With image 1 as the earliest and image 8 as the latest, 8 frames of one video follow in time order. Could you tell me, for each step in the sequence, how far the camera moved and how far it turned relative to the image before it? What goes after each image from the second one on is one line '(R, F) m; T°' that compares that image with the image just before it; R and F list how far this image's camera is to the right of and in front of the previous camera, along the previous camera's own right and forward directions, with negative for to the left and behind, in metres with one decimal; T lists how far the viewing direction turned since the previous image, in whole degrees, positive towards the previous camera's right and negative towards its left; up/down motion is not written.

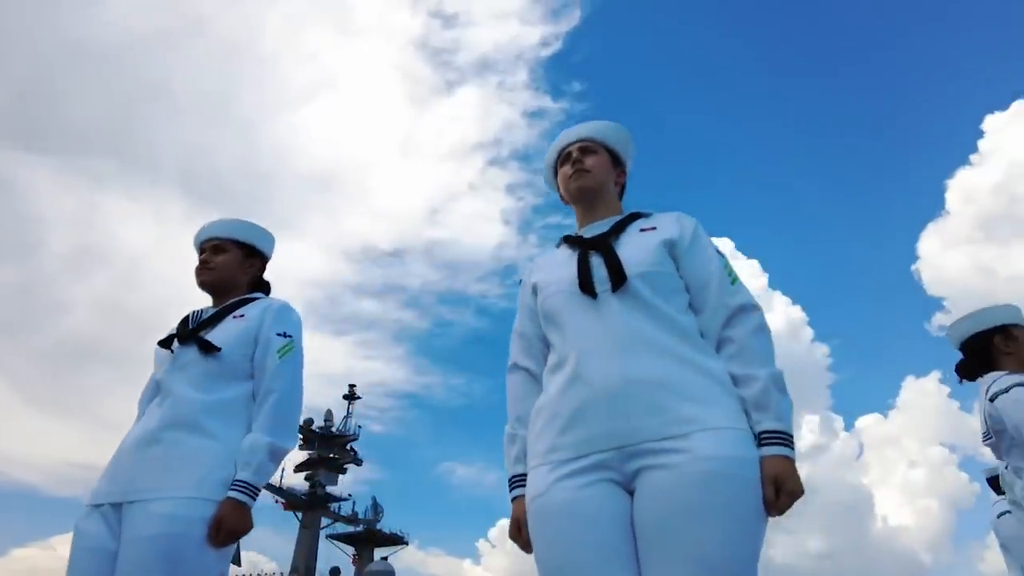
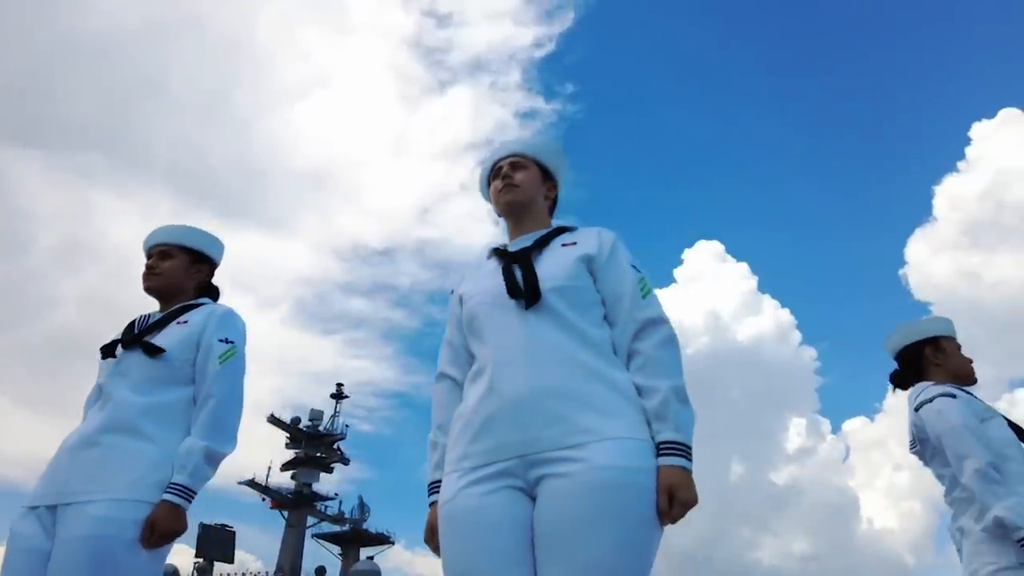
(+0.4, -0.1) m; +1°
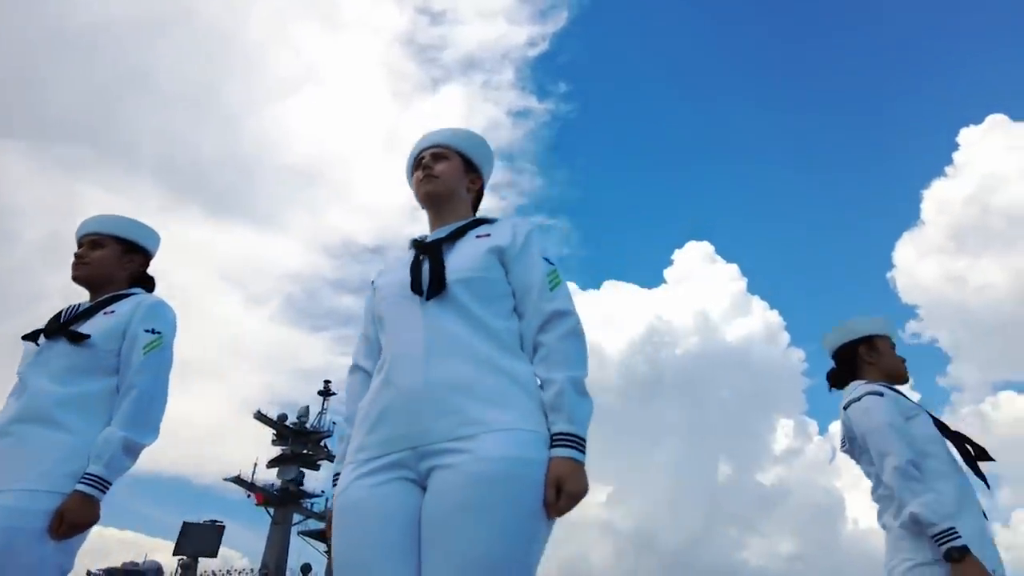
(+0.5, 0.0) m; +1°
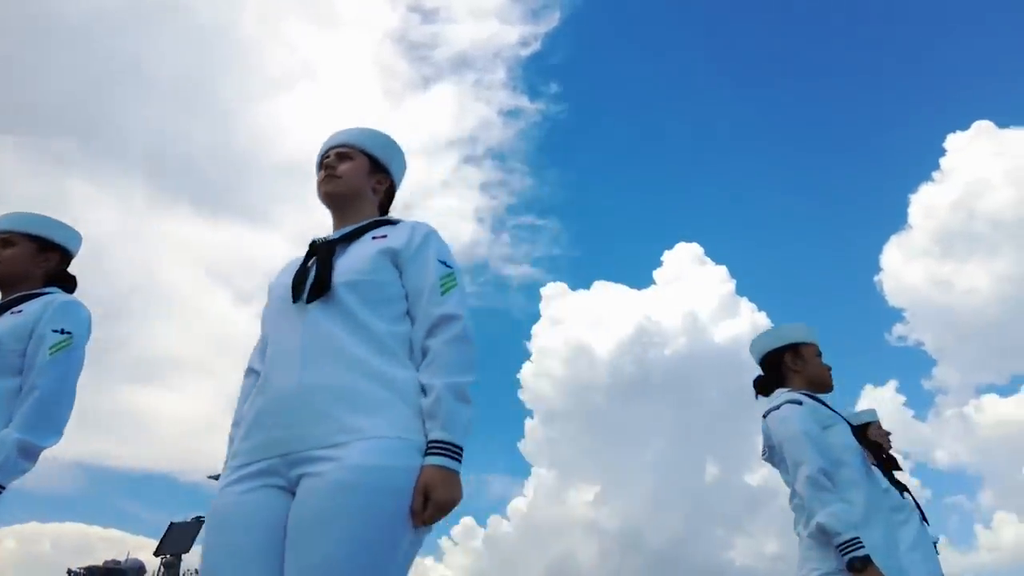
(+0.6, +0.1) m; +1°
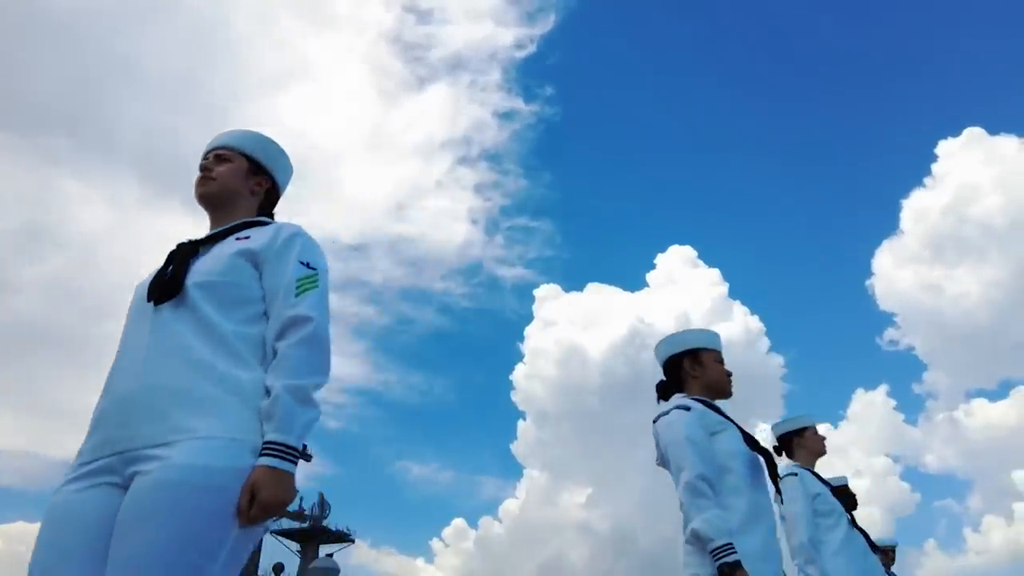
(+0.8, 0.0) m; +1°
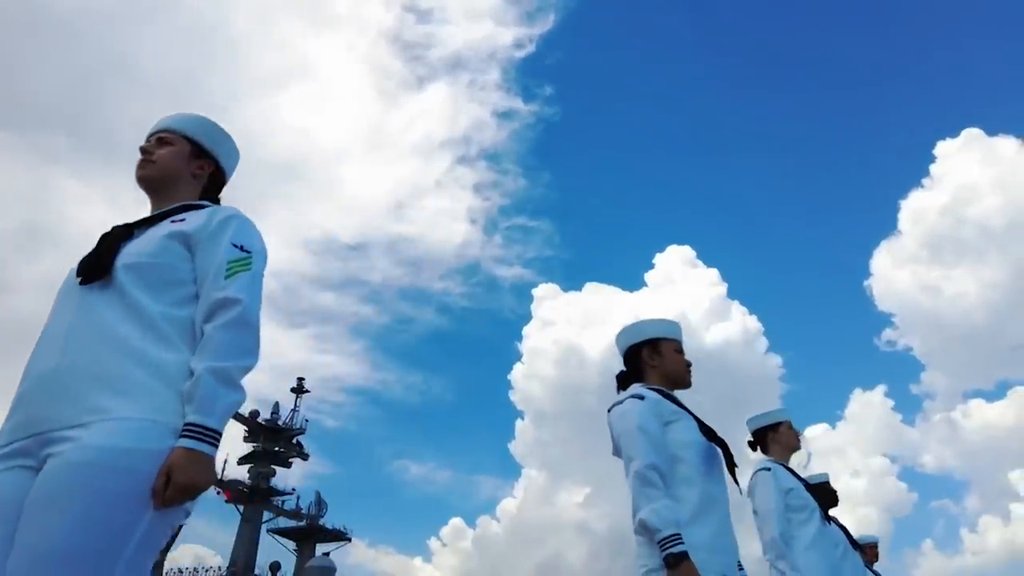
(+0.4, +0.1) m; 0°
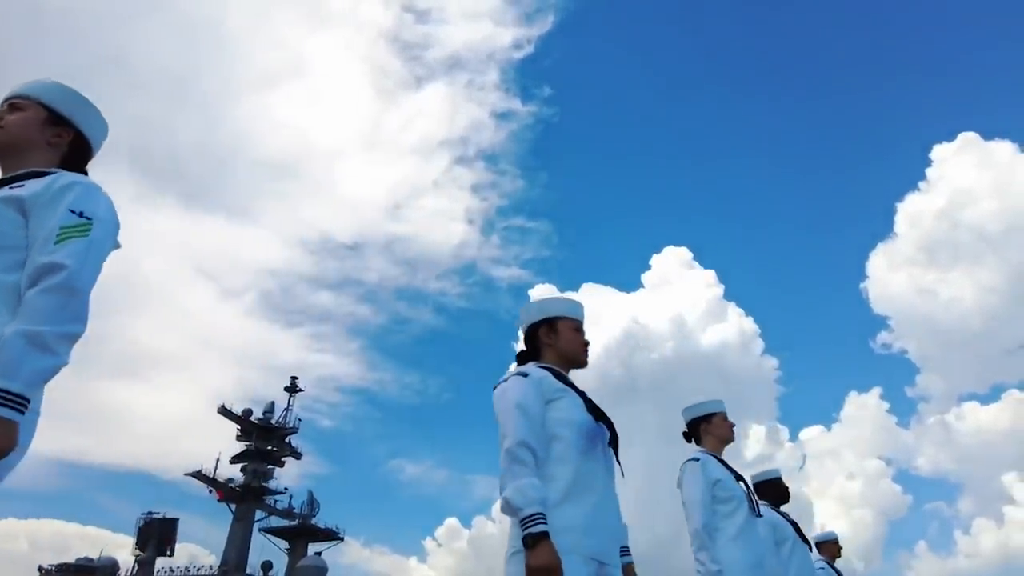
(+0.9, +0.1) m; 0°
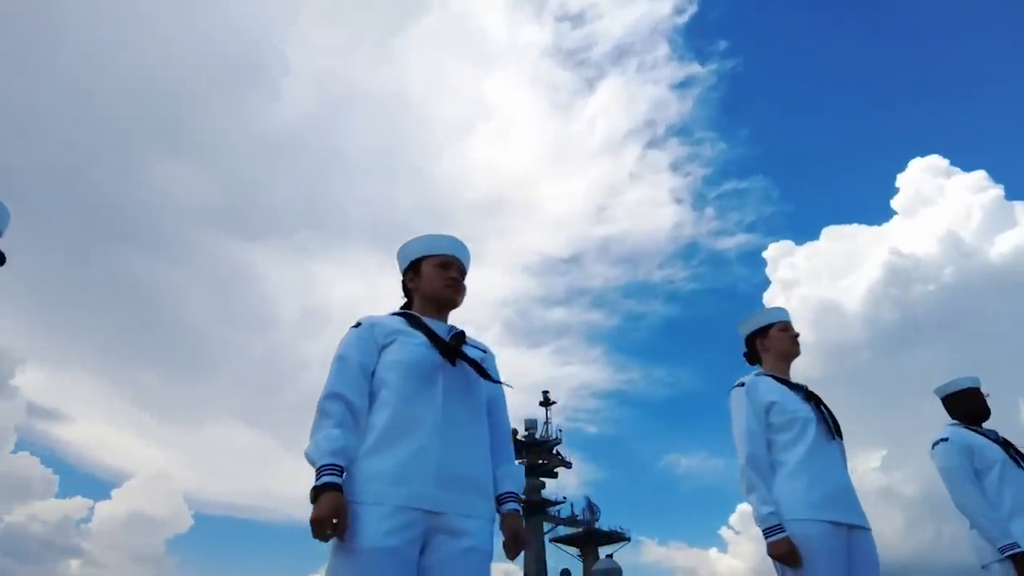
(+2.6, +1.0) m; -19°
